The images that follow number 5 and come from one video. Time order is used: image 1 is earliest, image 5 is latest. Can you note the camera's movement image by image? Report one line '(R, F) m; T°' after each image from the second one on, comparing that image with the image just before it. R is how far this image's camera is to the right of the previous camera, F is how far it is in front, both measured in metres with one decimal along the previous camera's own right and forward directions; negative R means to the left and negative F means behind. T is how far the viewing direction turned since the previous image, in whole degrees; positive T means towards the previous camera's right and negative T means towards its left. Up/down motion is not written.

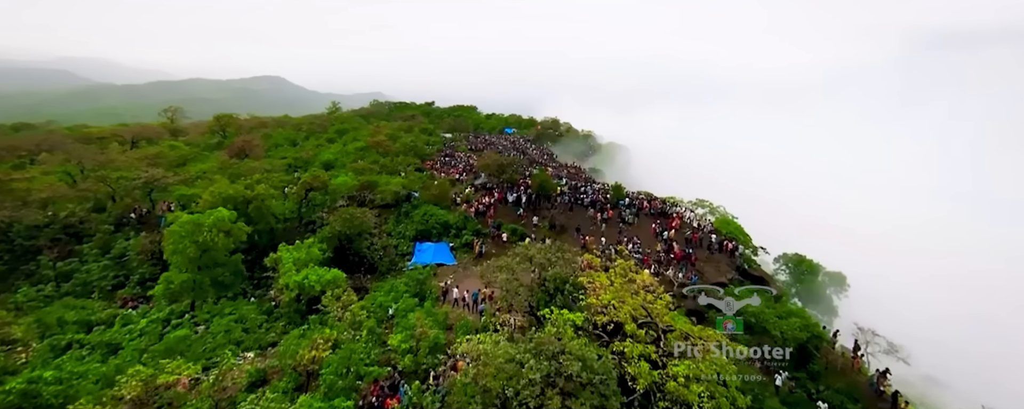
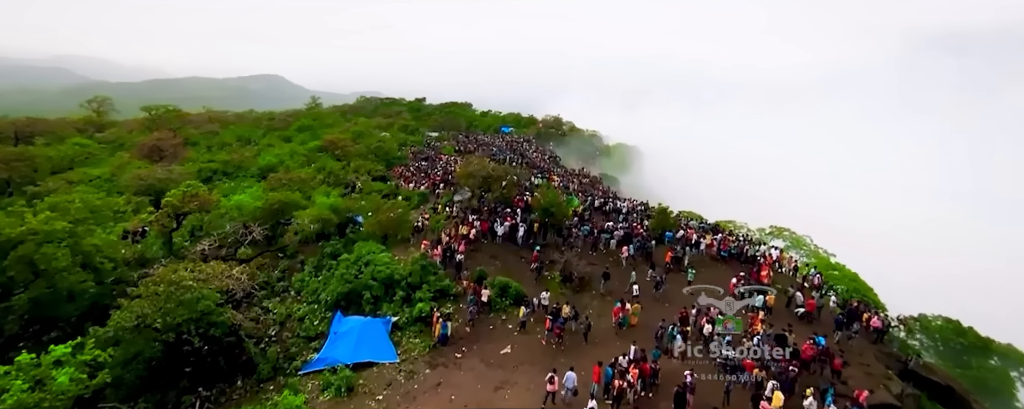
(+0.5, +13.3) m; 0°
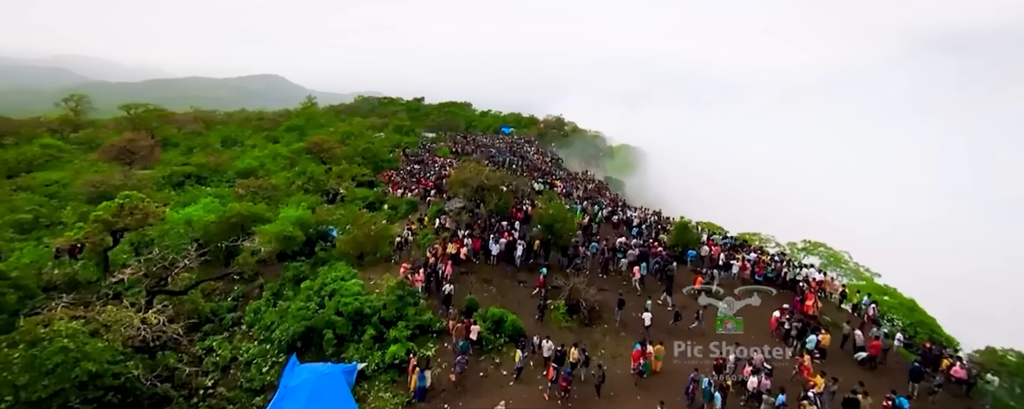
(+0.2, +3.5) m; 0°
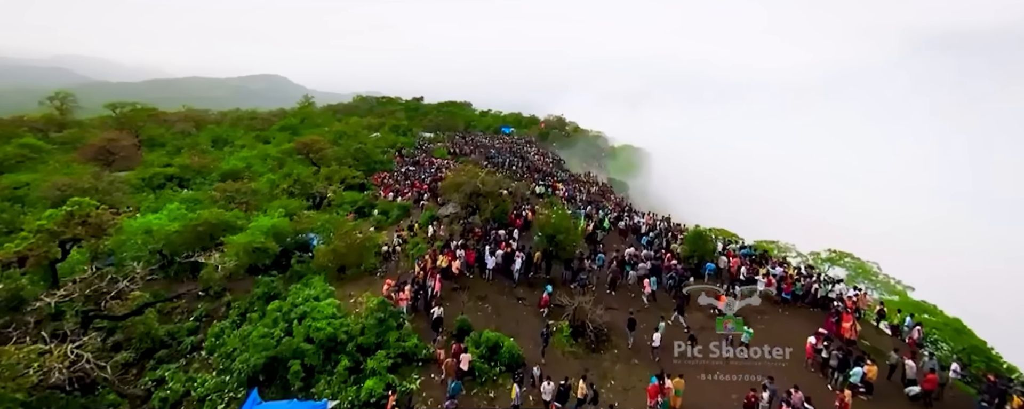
(+0.1, +2.1) m; 0°
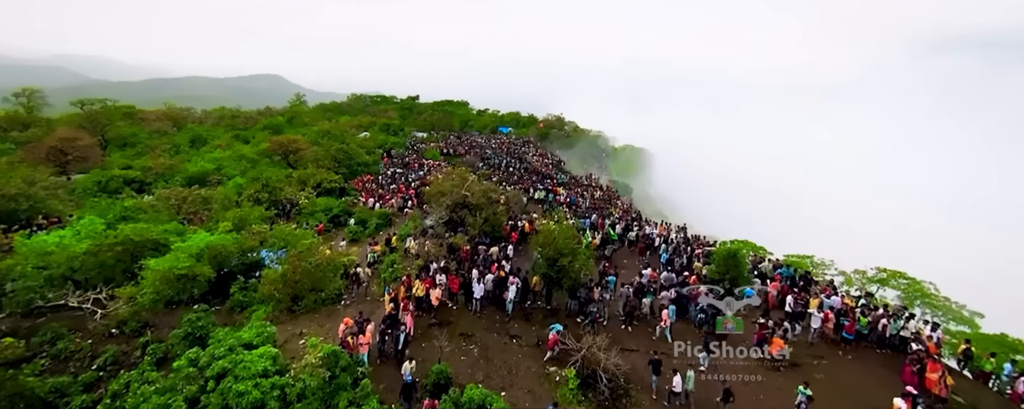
(+0.2, +3.6) m; 0°
